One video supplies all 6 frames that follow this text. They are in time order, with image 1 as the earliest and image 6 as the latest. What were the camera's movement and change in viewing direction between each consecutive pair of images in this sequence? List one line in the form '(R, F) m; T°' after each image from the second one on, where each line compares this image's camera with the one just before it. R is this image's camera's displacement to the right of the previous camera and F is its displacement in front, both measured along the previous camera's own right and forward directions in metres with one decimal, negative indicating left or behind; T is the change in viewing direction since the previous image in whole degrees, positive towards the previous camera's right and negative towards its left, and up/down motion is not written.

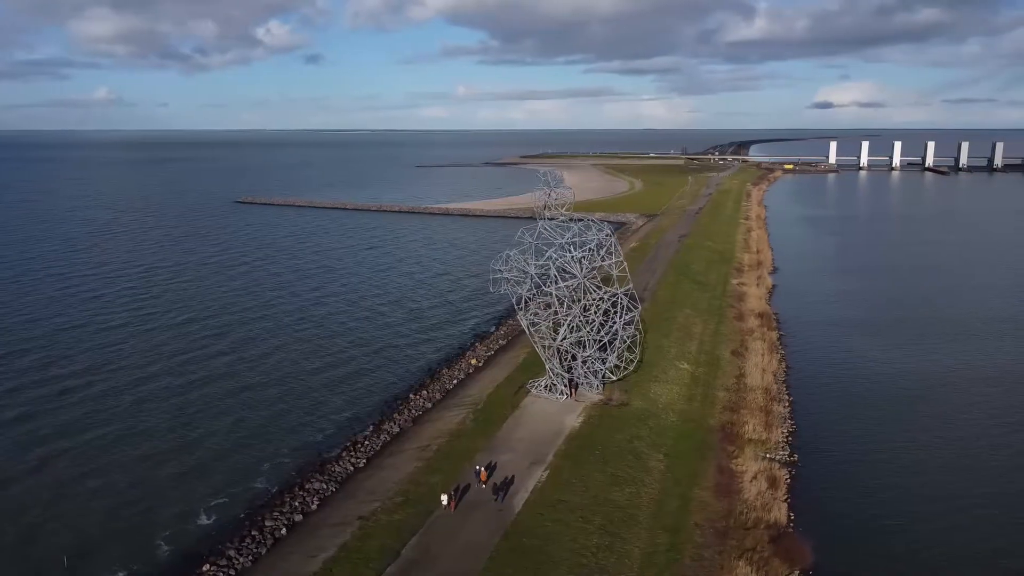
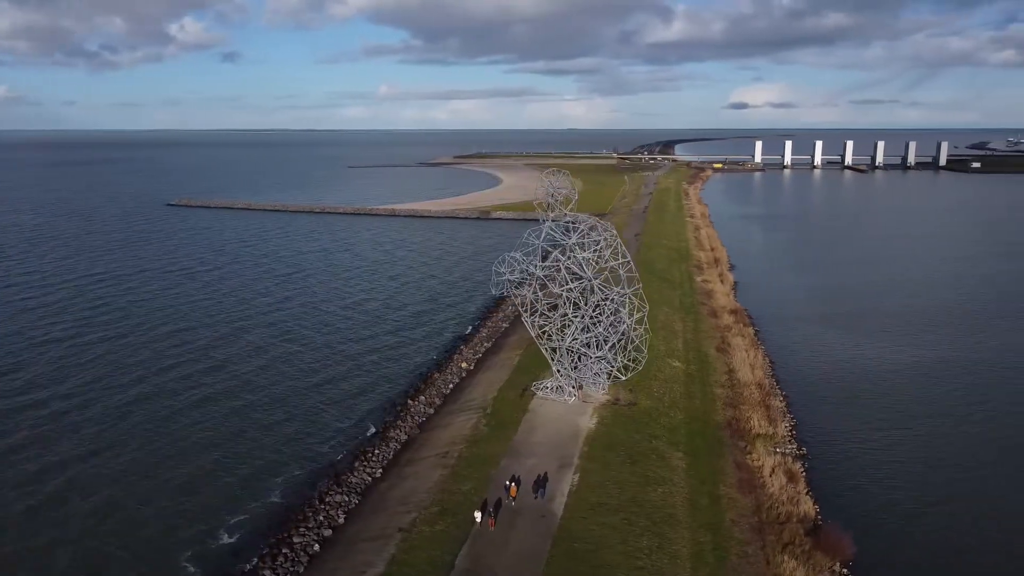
(-2.6, +0.4) m; +5°
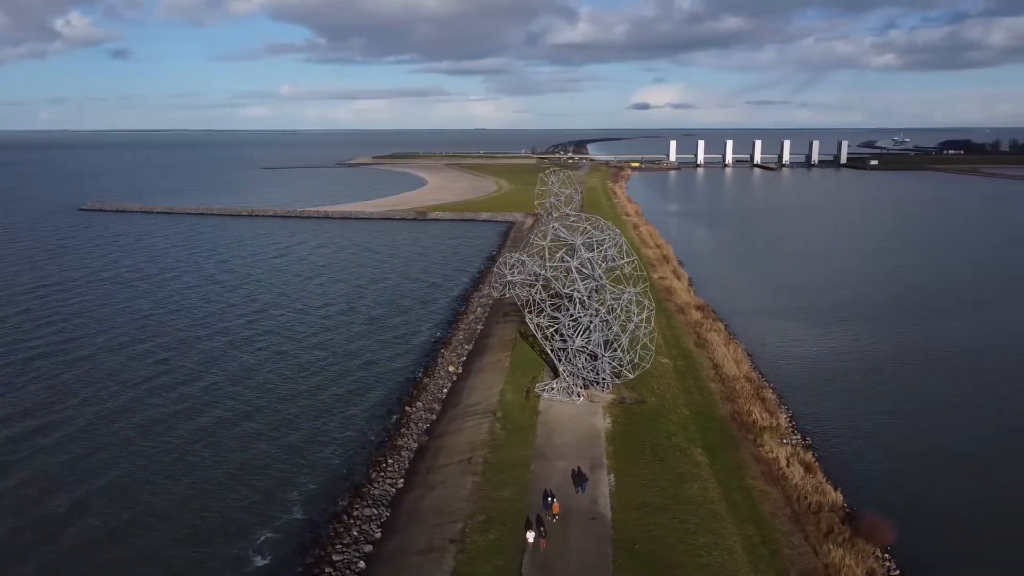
(-3.0, +0.5) m; +6°
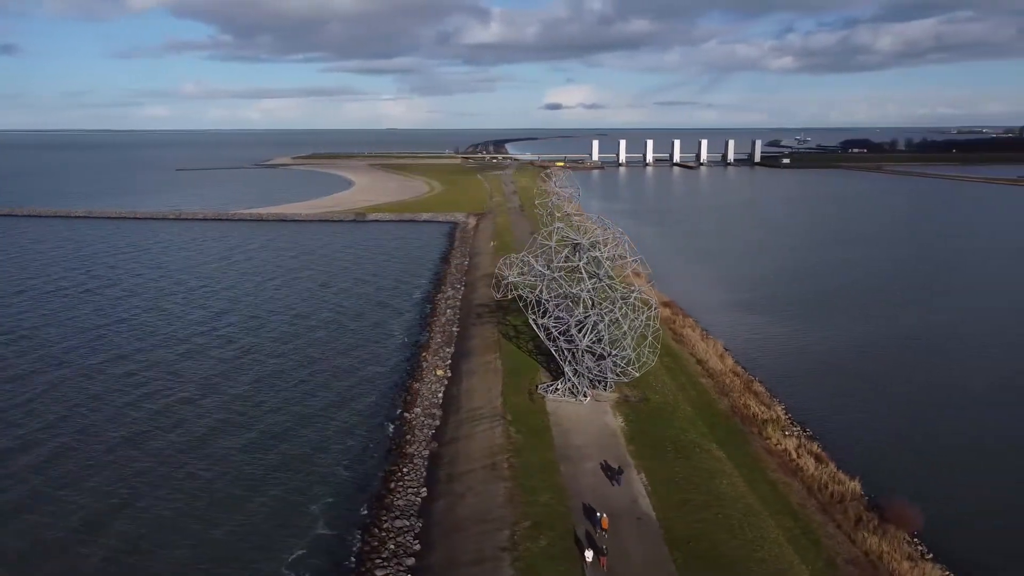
(-2.8, +0.5) m; +6°
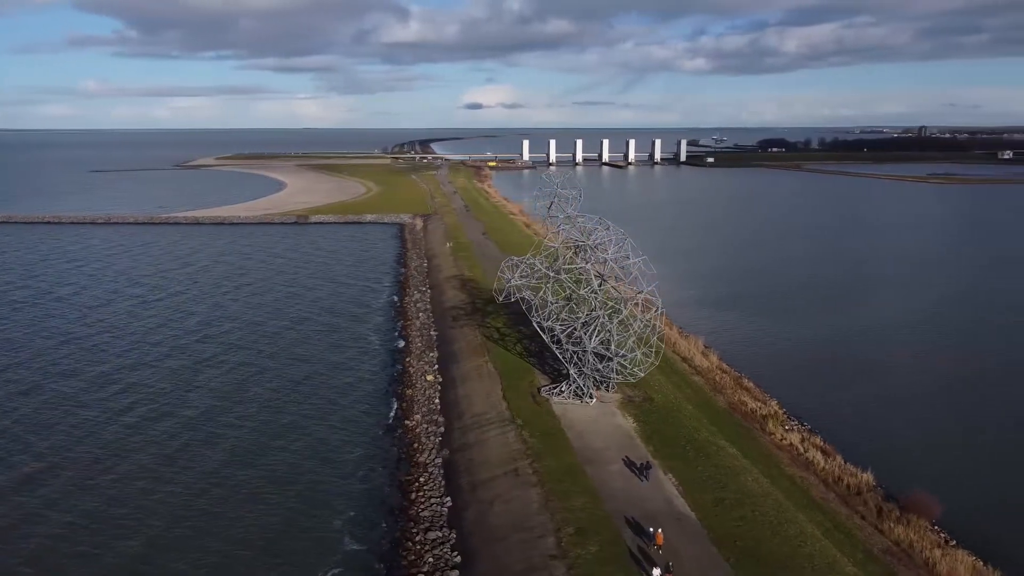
(-2.6, +0.4) m; +5°
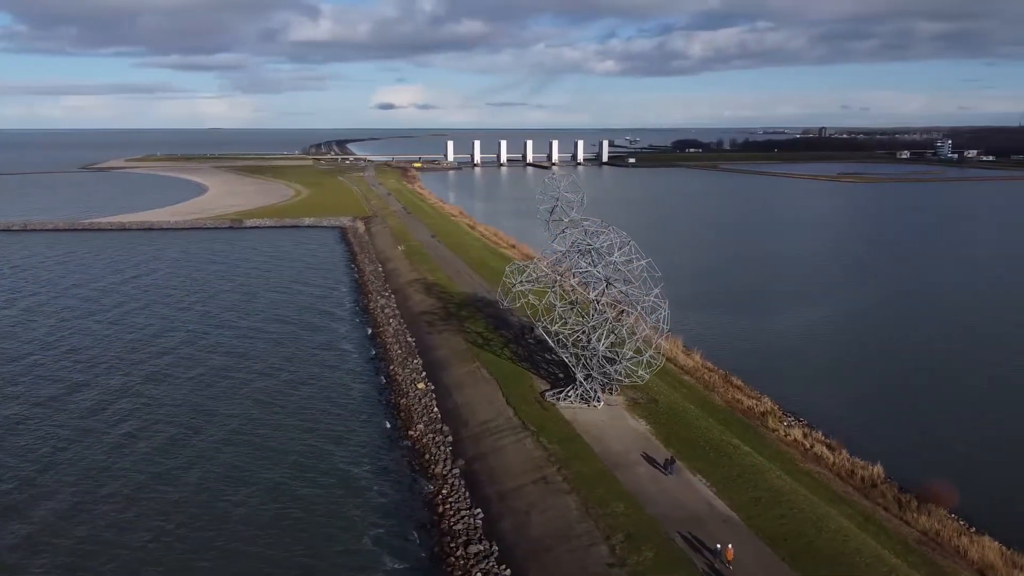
(-2.8, +0.4) m; +6°
